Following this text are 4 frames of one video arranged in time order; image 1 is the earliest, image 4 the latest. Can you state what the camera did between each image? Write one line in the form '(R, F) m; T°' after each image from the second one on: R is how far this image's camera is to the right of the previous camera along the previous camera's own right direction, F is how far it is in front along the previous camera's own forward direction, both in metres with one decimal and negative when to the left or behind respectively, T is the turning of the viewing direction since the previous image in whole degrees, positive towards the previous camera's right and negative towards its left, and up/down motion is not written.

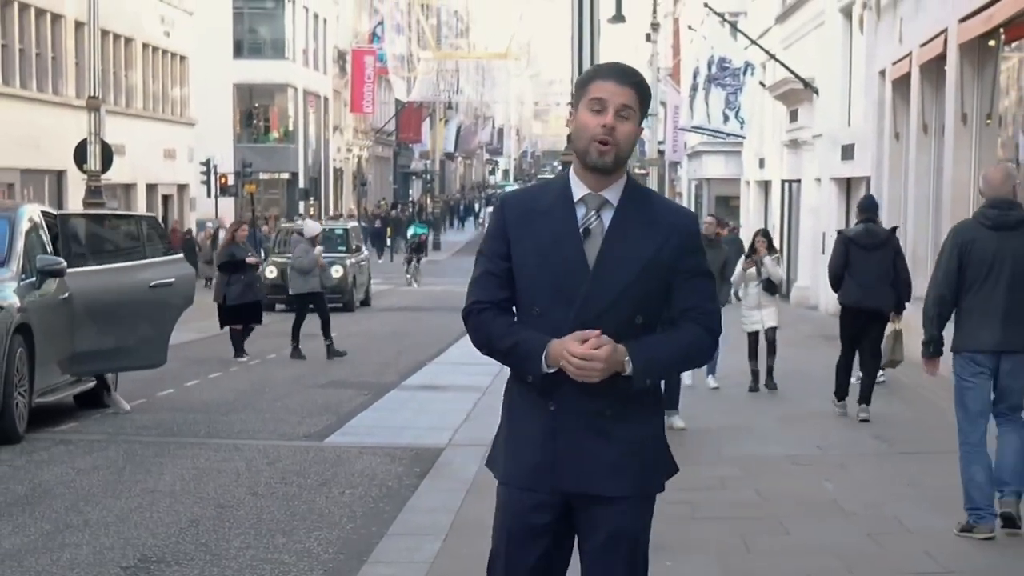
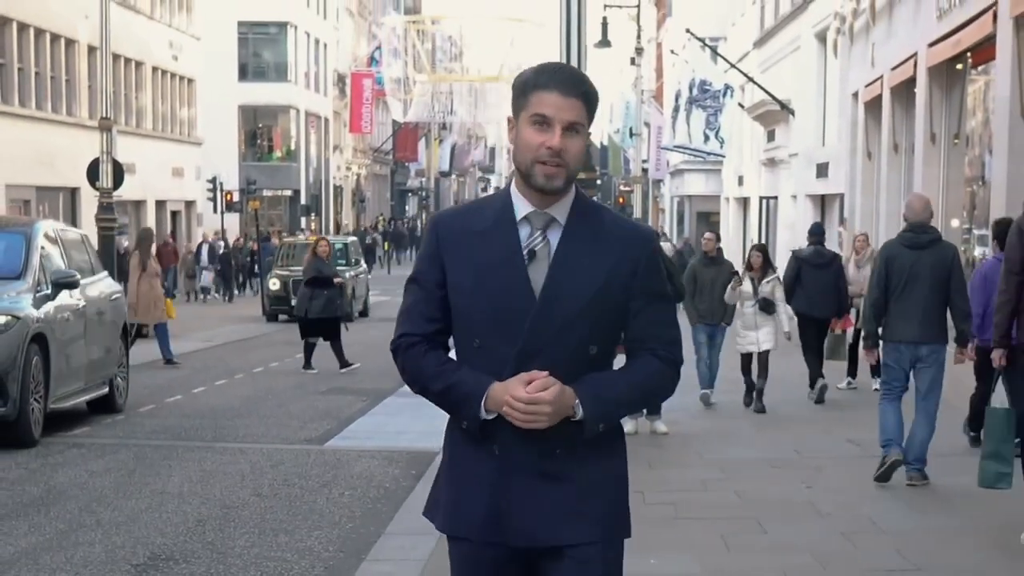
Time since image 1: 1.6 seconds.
(+0.1, -0.5) m; 0°
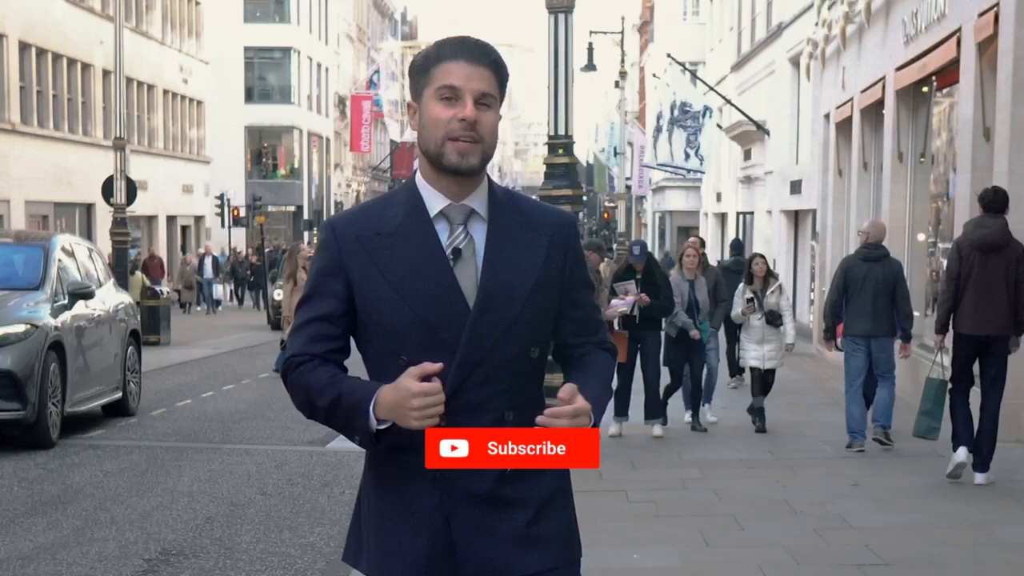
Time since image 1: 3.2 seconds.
(+0.1, -0.6) m; 0°
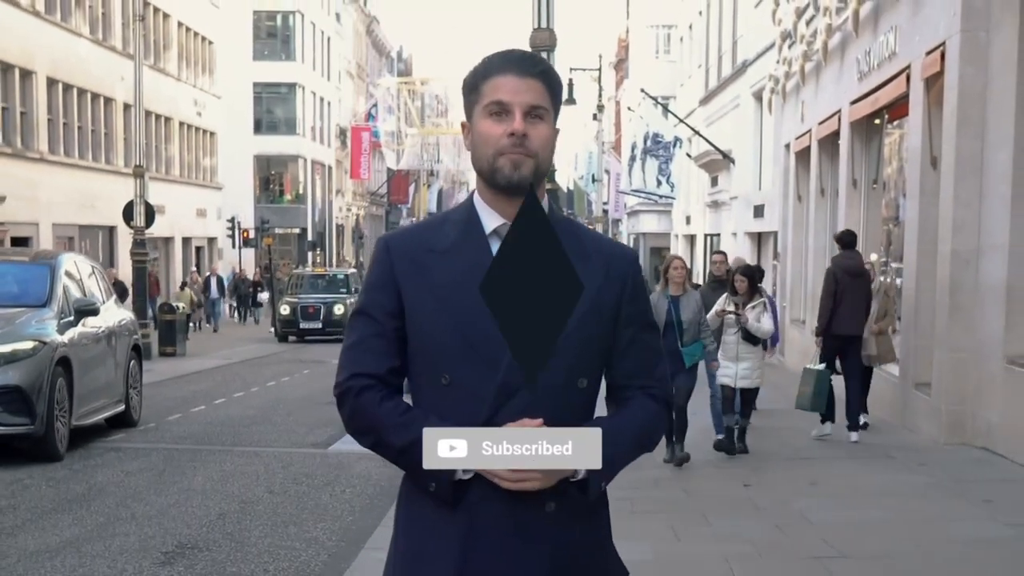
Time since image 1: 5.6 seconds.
(+0.1, -0.9) m; 0°
